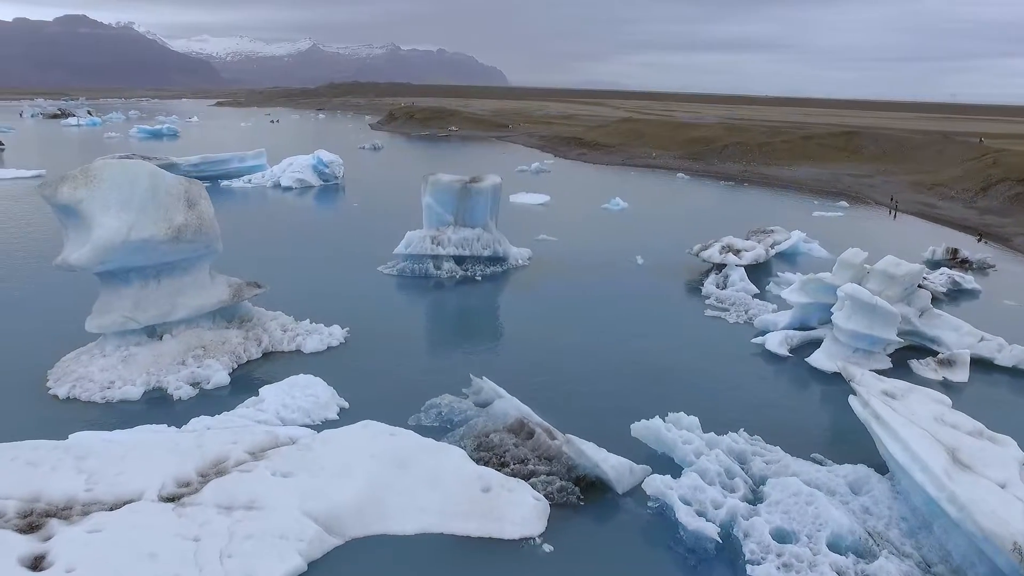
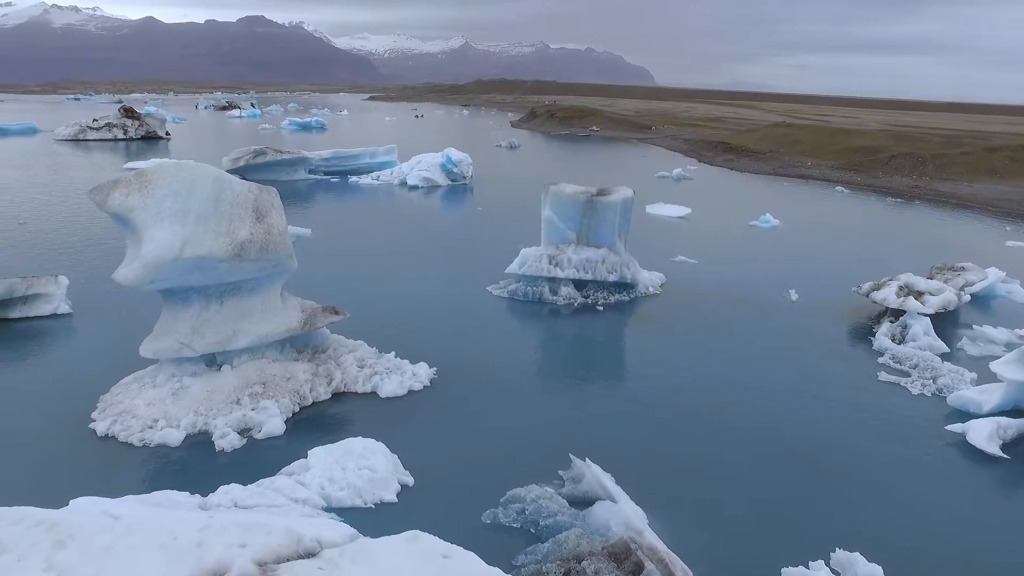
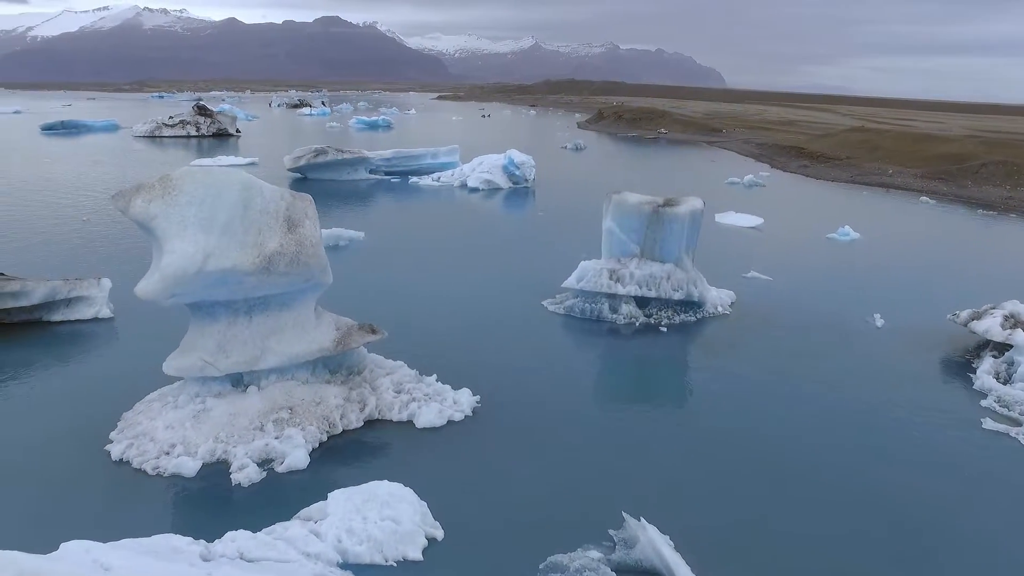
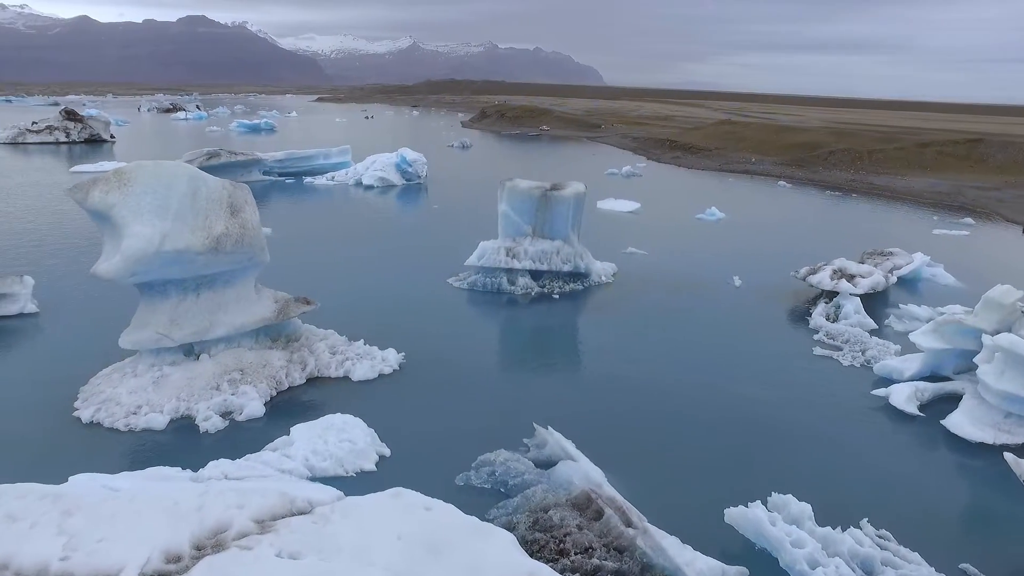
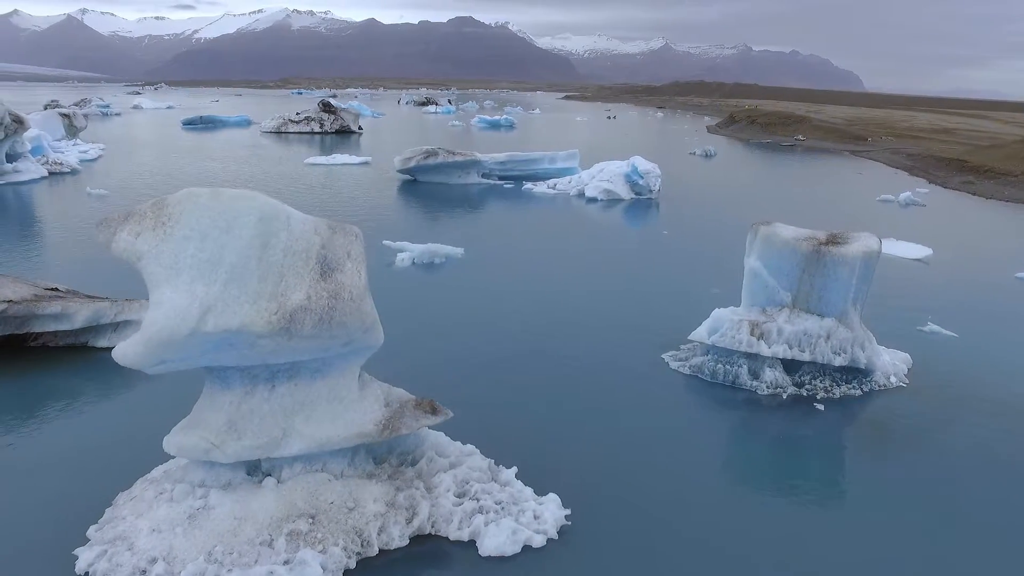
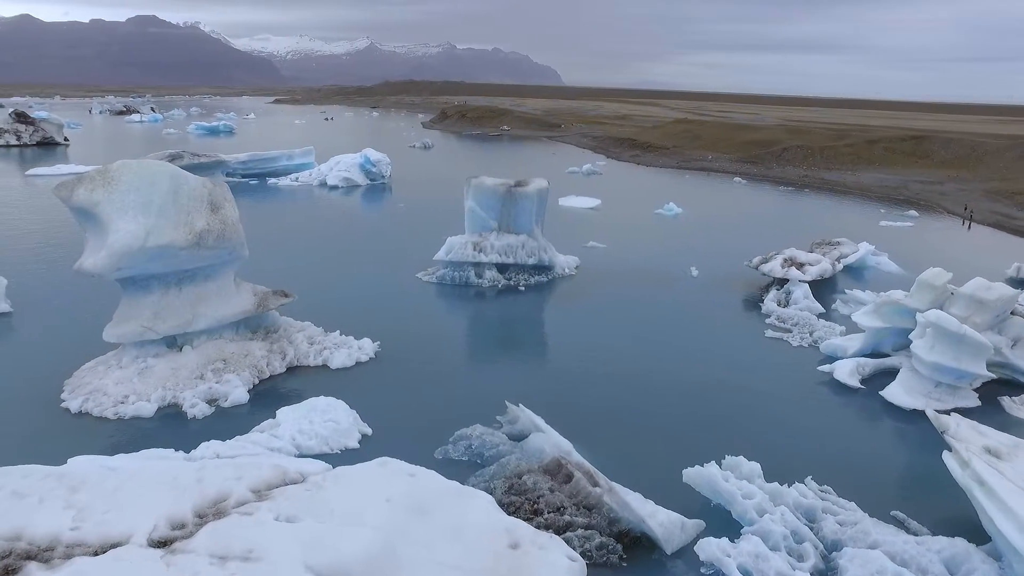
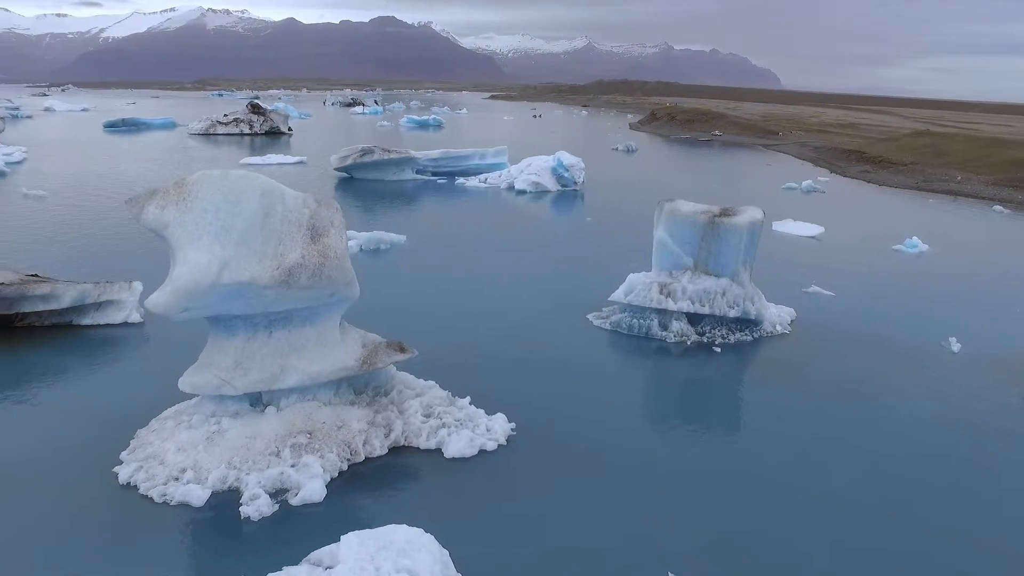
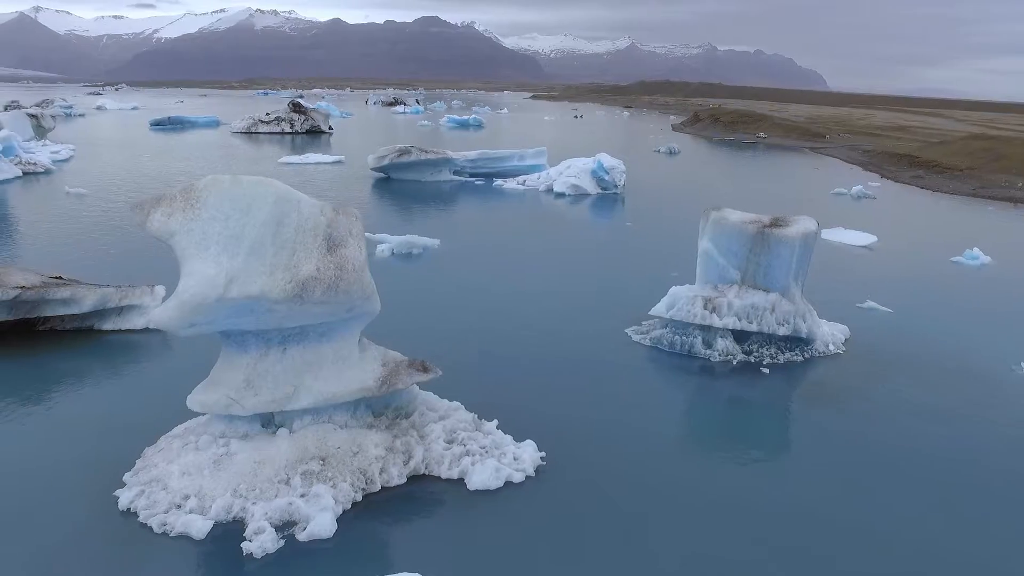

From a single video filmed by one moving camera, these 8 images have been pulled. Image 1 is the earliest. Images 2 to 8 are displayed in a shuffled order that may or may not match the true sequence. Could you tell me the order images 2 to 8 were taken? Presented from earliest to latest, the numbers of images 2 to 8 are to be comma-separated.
6, 4, 2, 3, 7, 8, 5
